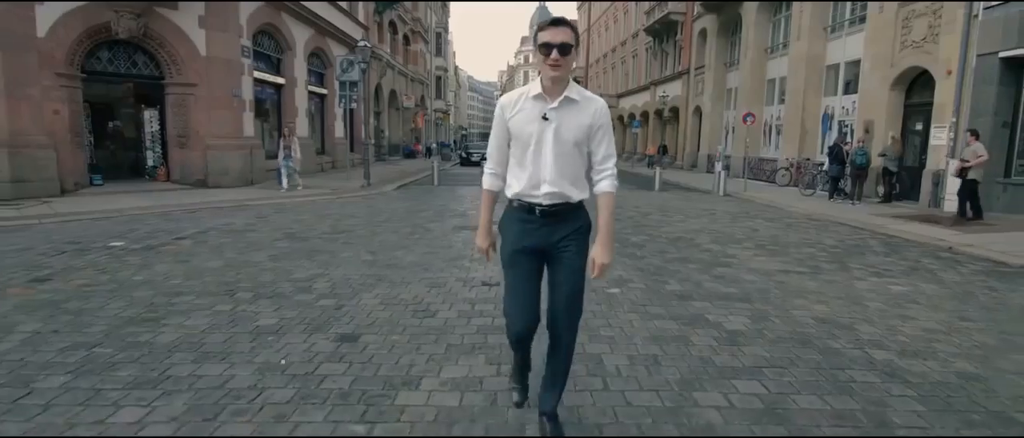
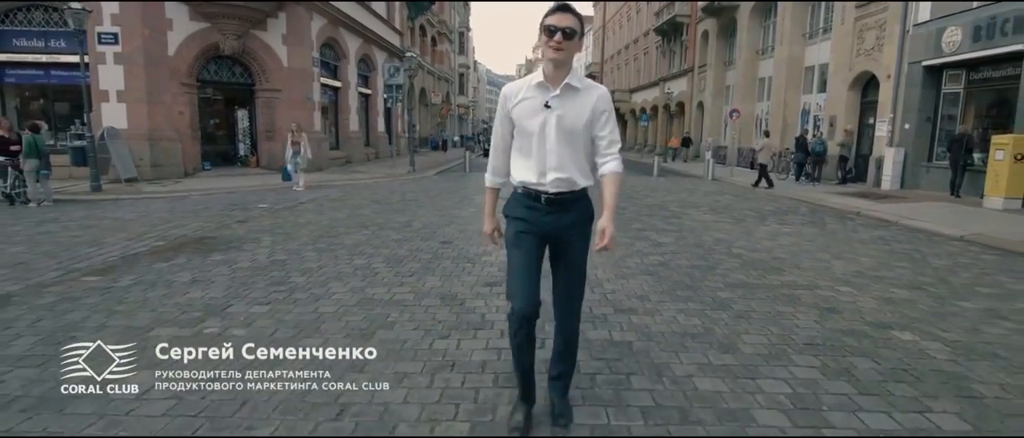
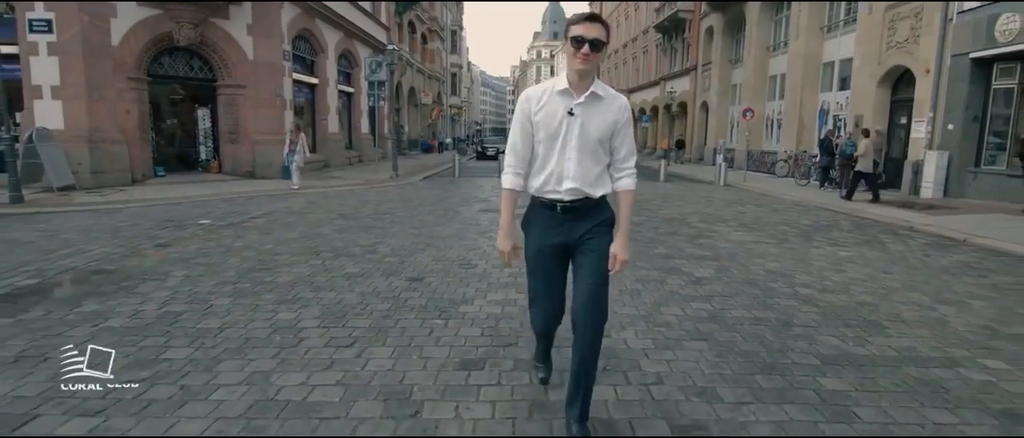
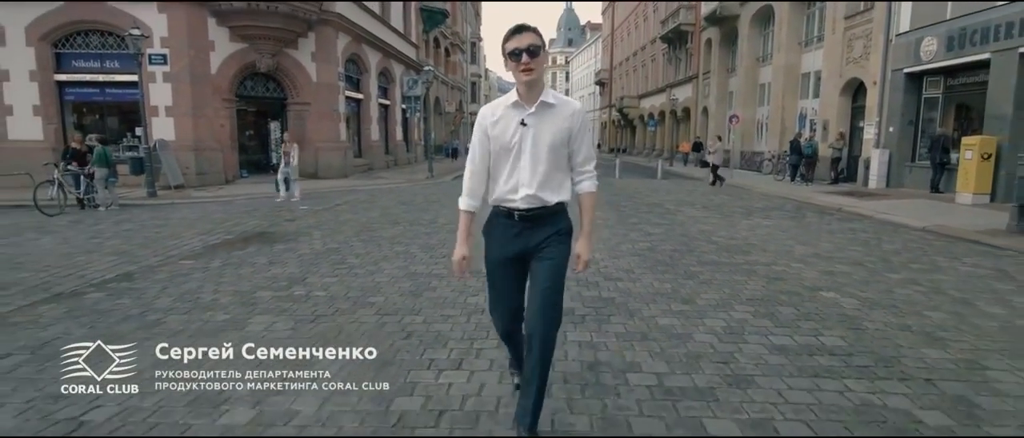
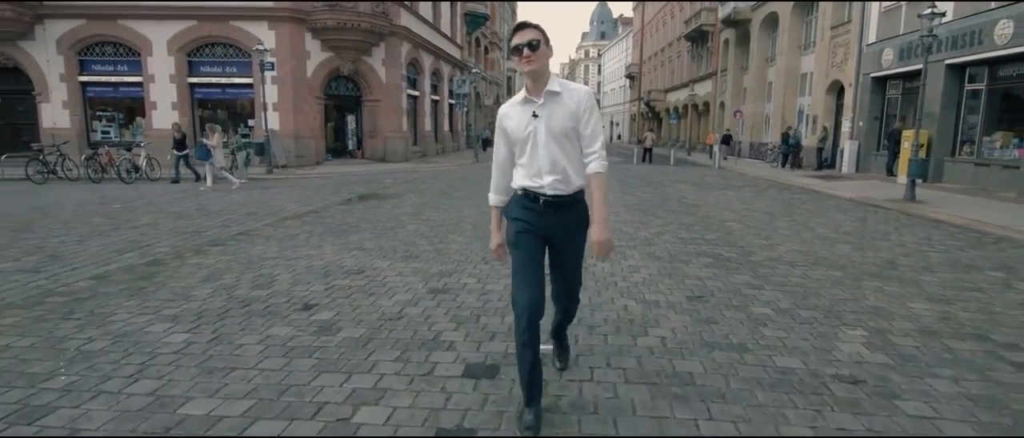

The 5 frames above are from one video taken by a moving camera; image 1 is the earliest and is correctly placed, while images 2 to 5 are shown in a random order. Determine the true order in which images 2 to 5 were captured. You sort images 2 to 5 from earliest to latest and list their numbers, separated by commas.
3, 2, 4, 5
